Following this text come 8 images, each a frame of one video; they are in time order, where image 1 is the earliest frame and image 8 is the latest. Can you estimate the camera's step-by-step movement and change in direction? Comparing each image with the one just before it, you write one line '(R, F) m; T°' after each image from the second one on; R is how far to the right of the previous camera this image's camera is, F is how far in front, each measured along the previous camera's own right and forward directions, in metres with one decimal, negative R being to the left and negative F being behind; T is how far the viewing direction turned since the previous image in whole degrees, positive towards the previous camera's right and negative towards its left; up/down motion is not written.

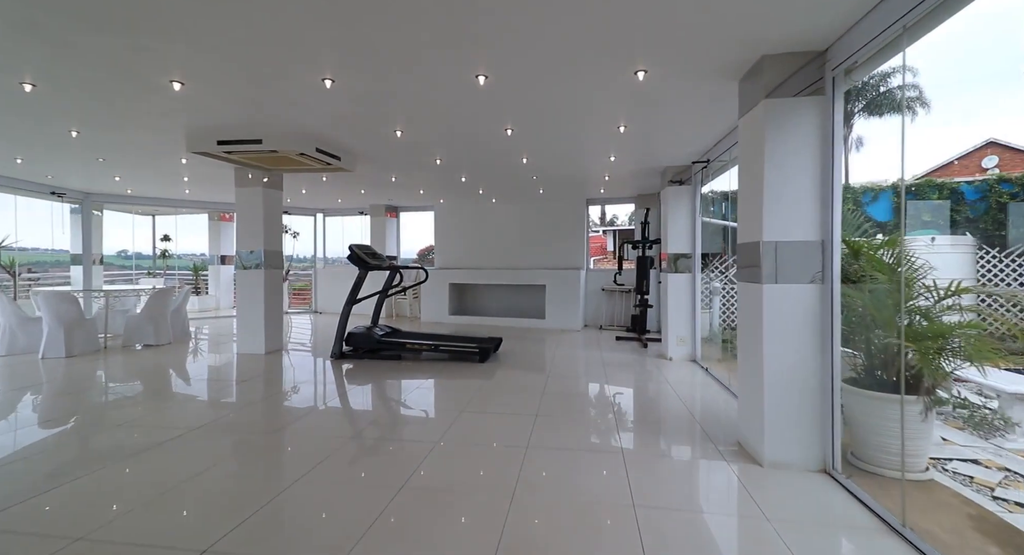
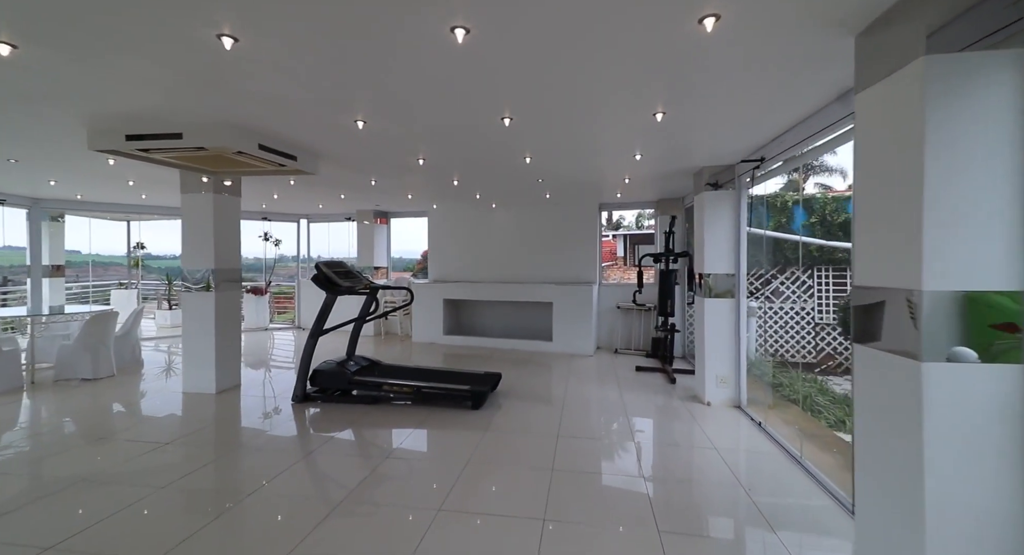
(0.0, +1.1) m; -1°
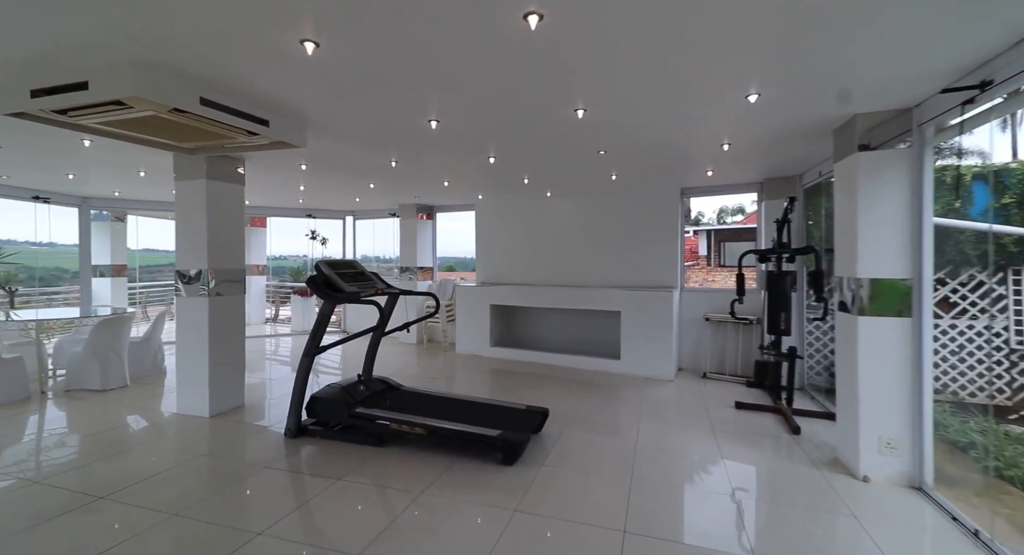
(+0.2, +1.3) m; -9°
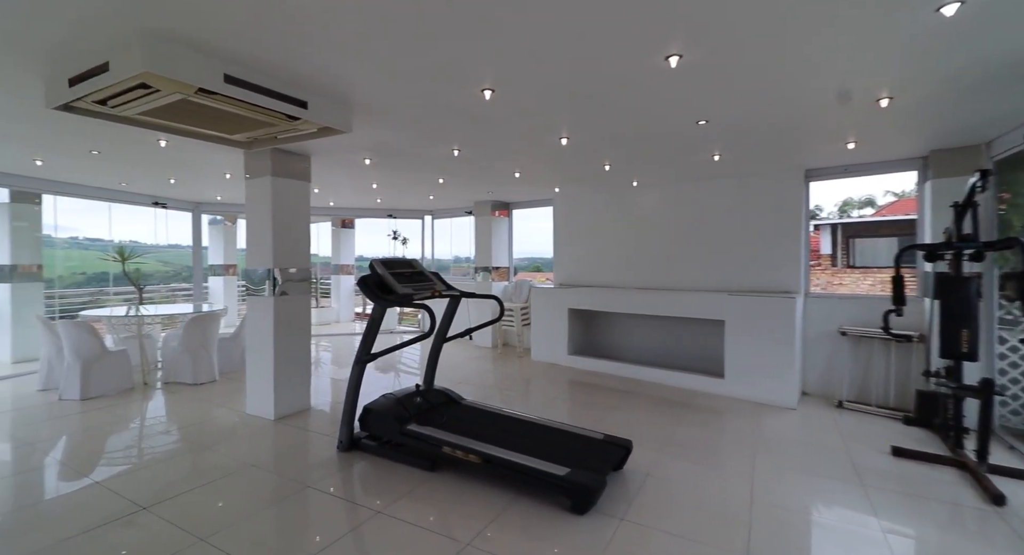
(+0.1, +0.6) m; -11°
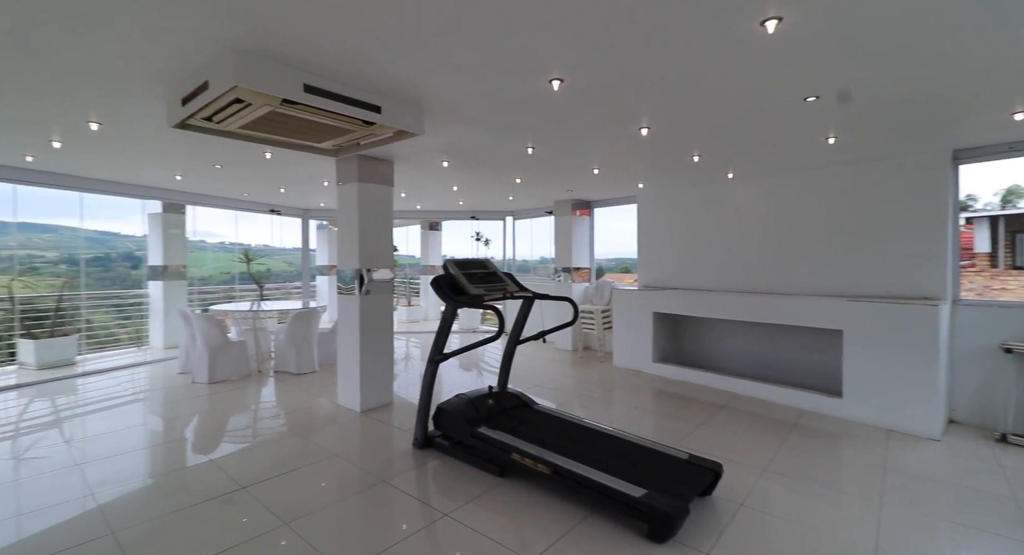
(+0.1, +0.2) m; -11°
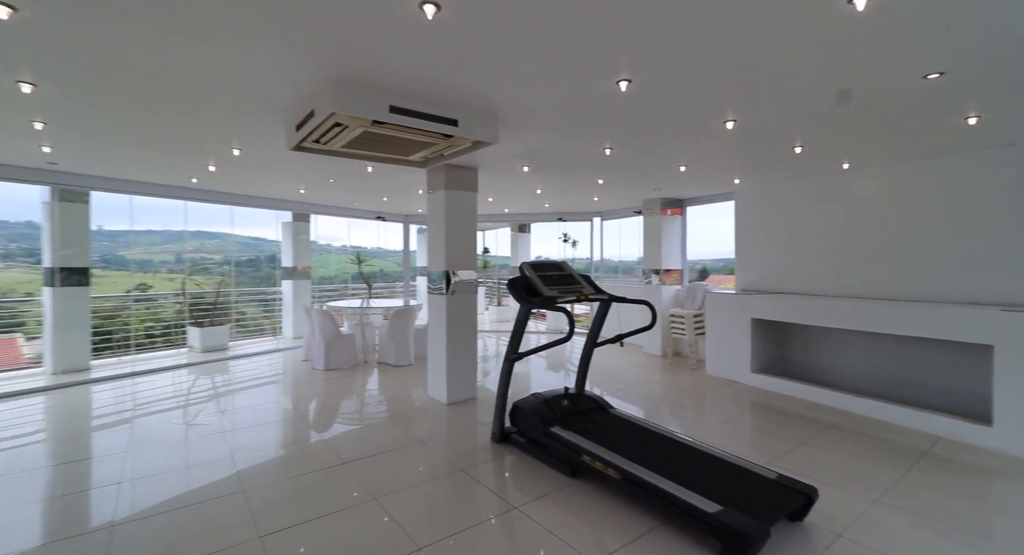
(+0.2, -0.1) m; -12°
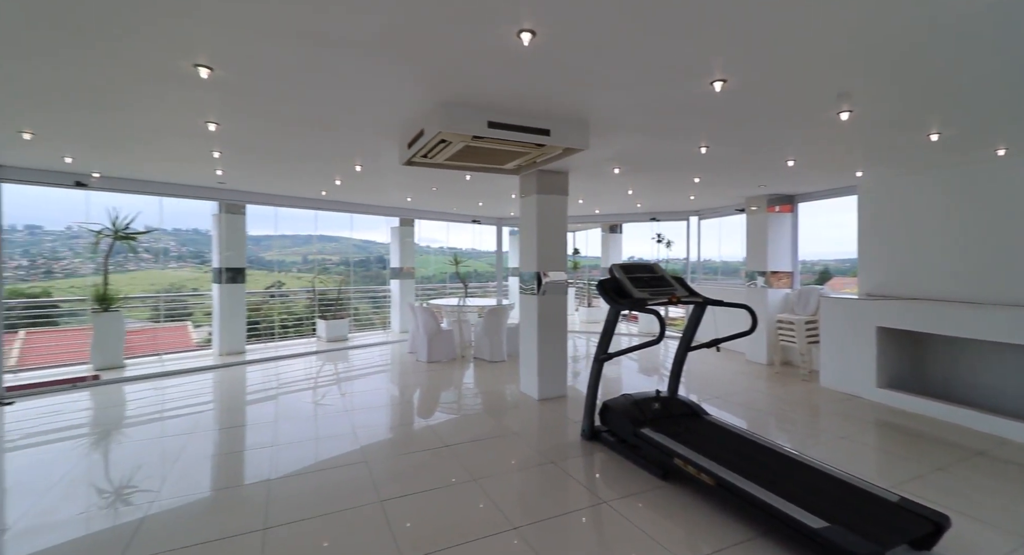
(0.0, -0.1) m; -11°
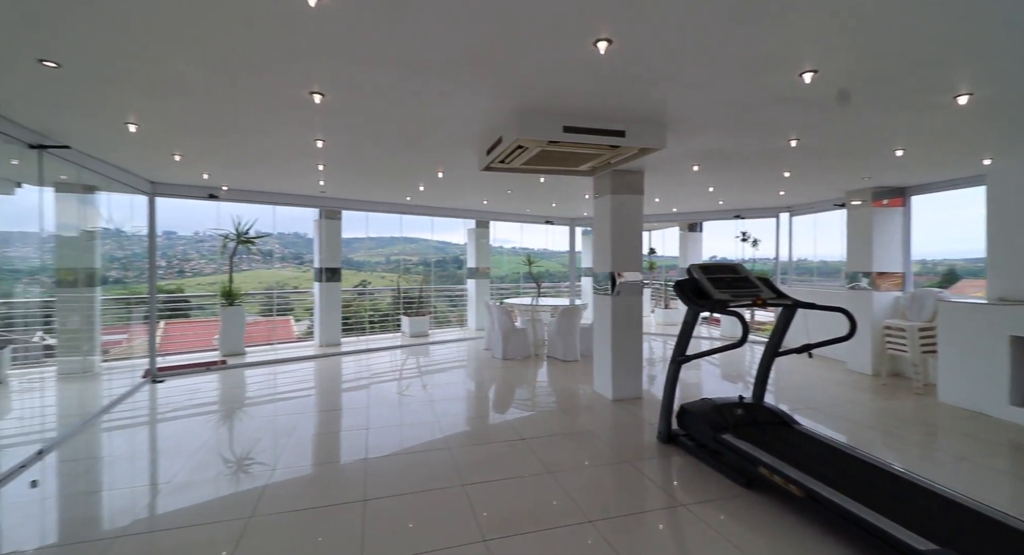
(0.0, -0.1) m; -9°
